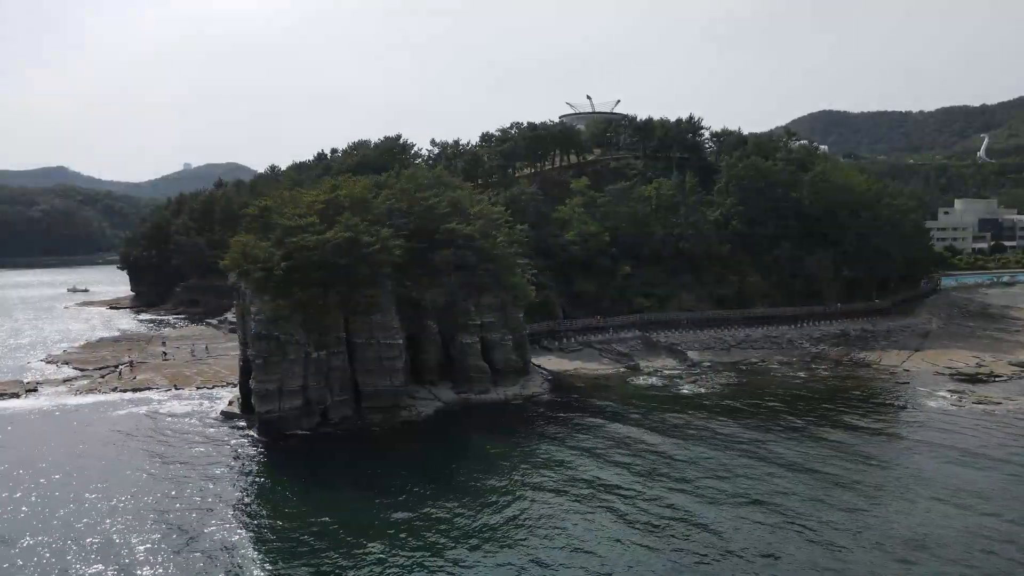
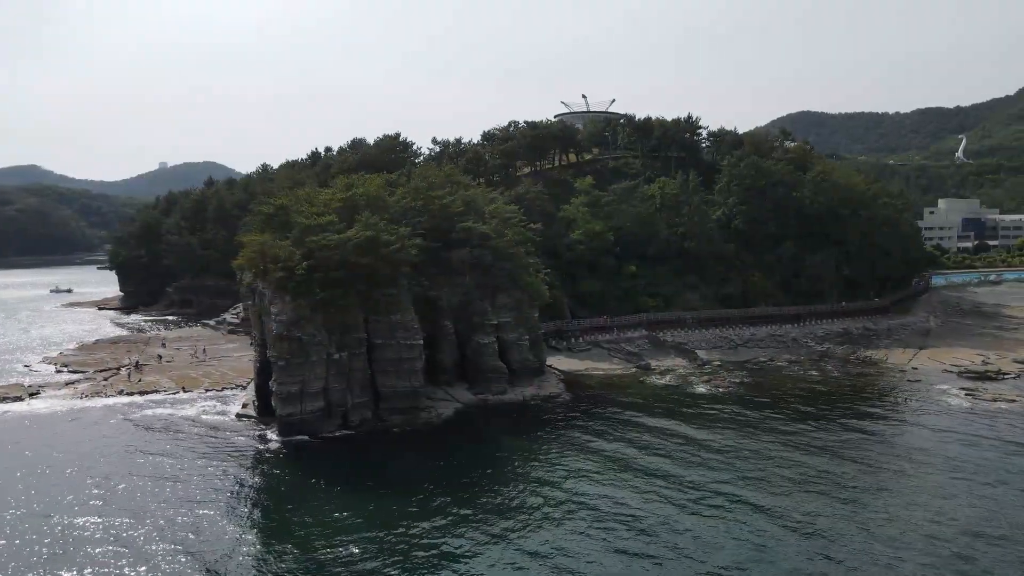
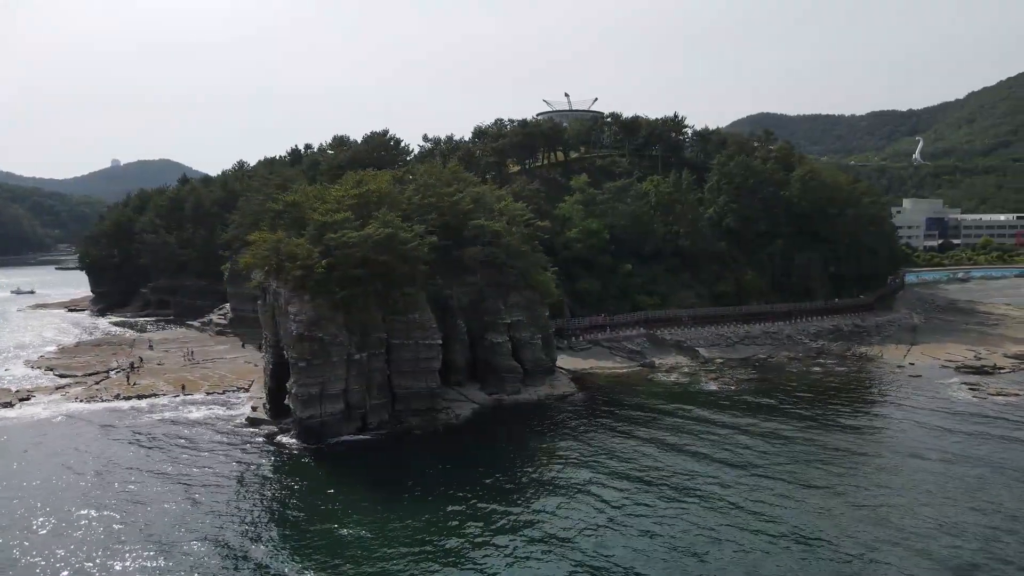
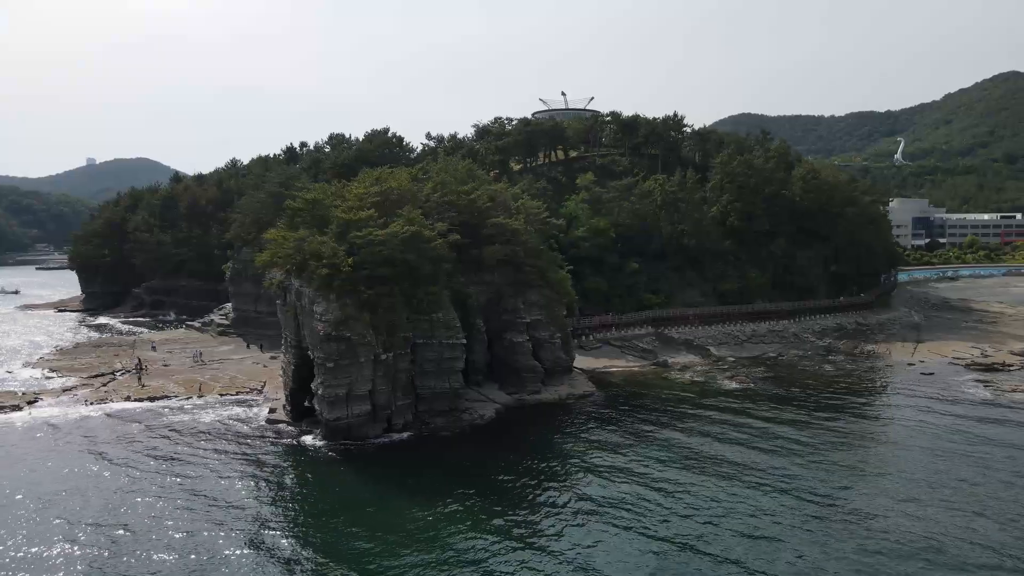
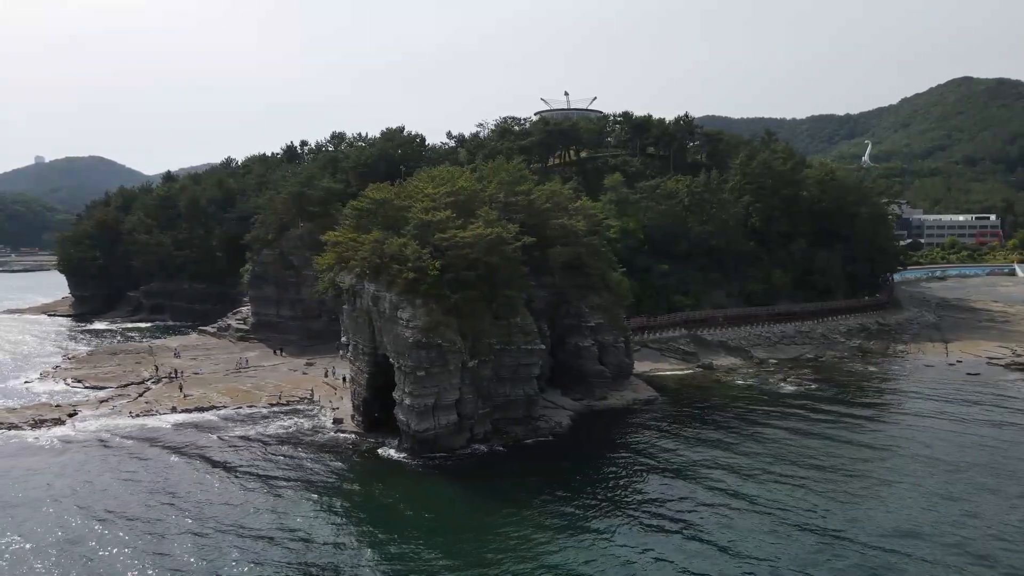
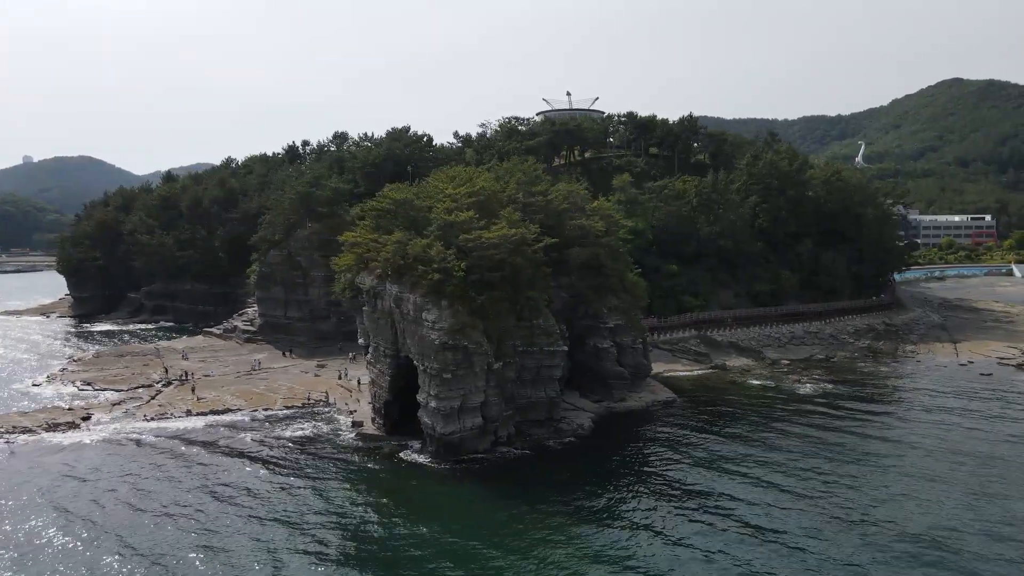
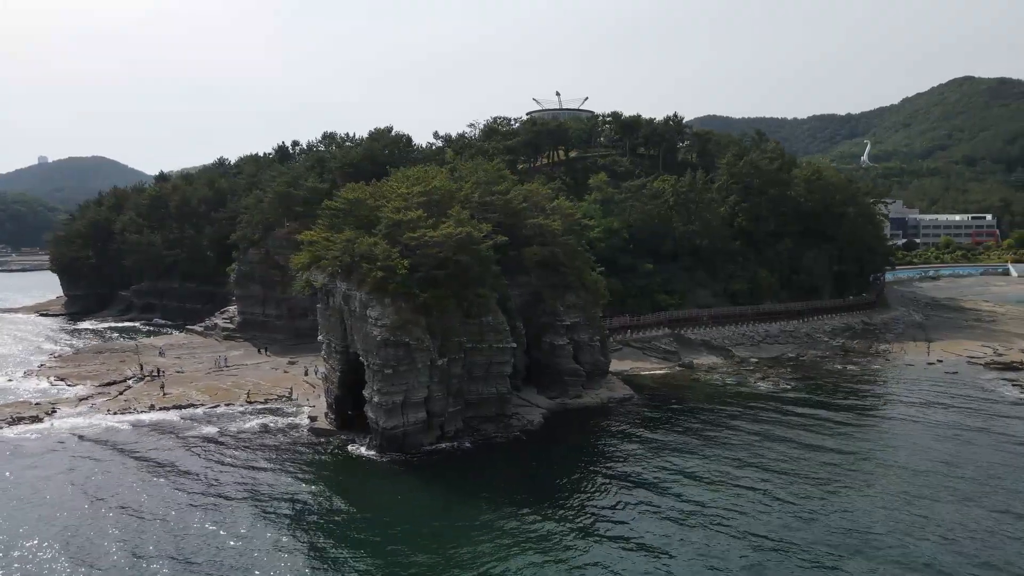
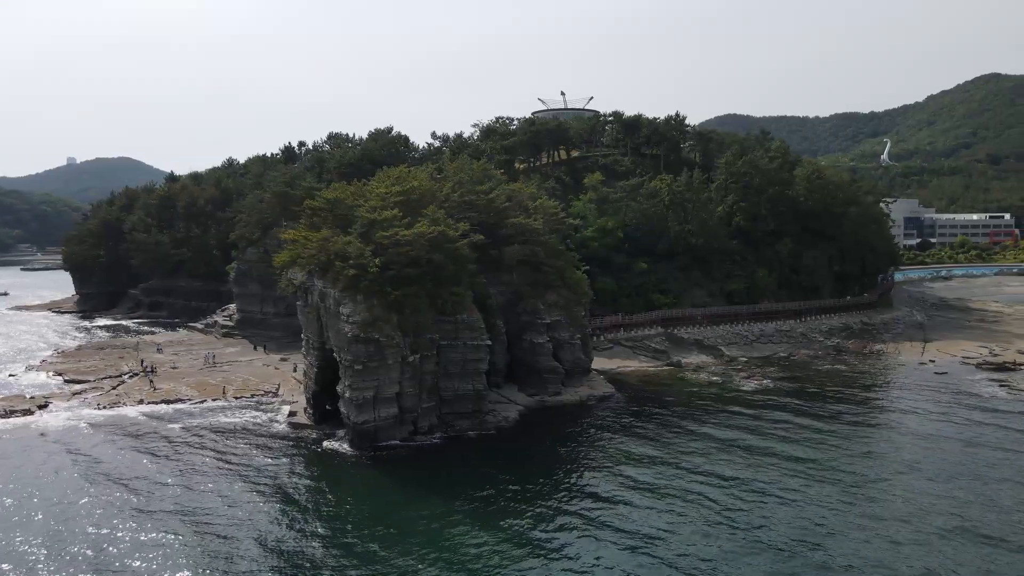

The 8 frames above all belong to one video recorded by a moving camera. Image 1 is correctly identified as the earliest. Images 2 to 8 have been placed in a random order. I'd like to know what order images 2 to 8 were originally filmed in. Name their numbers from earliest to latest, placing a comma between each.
2, 3, 4, 8, 7, 5, 6
